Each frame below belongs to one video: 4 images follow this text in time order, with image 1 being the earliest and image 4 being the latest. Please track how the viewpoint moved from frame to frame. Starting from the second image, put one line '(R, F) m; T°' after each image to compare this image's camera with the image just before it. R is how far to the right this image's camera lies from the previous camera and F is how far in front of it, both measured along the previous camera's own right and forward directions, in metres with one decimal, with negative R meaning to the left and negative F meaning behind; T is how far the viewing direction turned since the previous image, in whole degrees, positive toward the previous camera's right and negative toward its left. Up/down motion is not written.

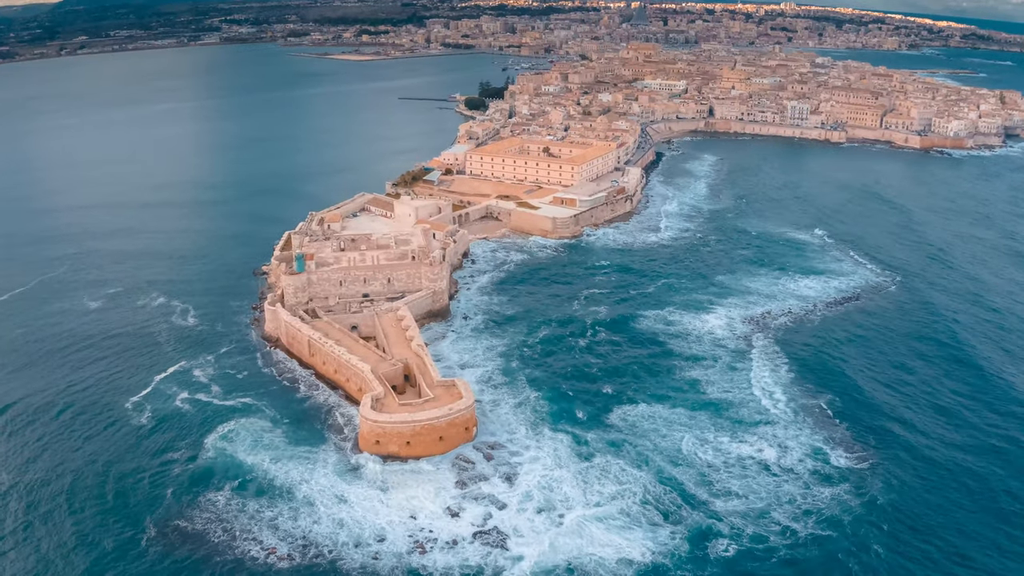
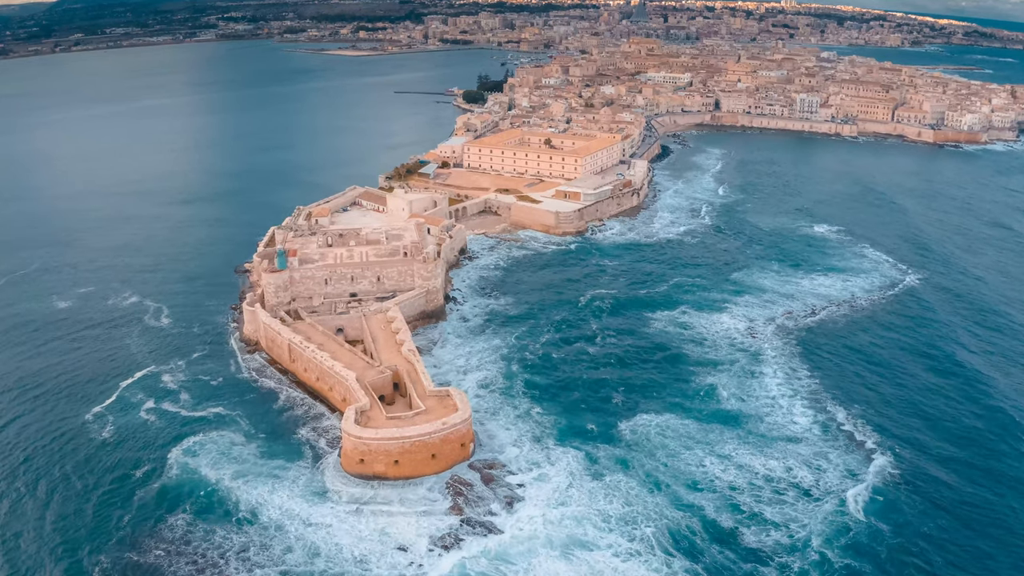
(-0.1, +2.8) m; 0°
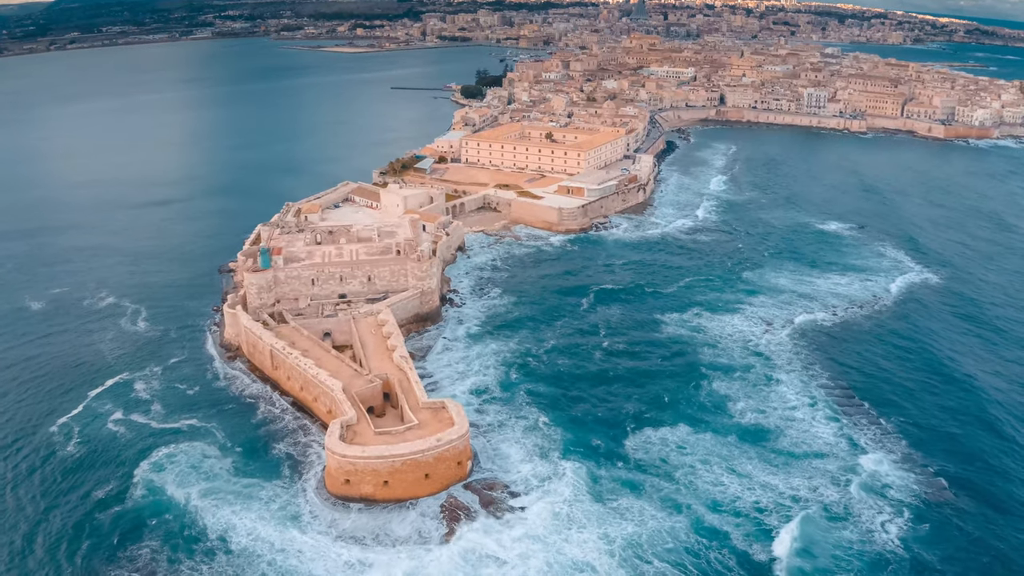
(-0.1, +2.2) m; 0°
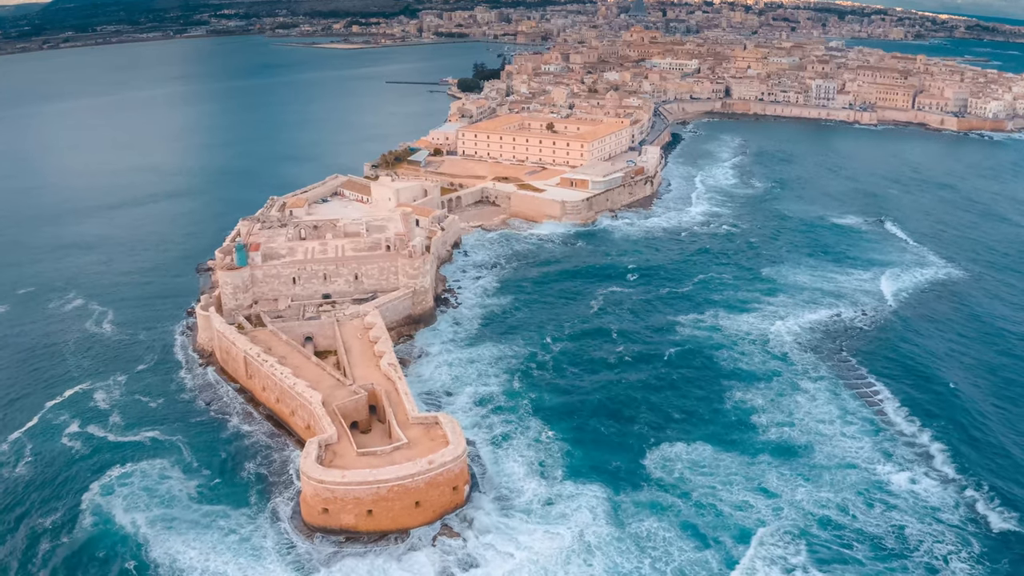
(-0.1, +2.6) m; 0°
